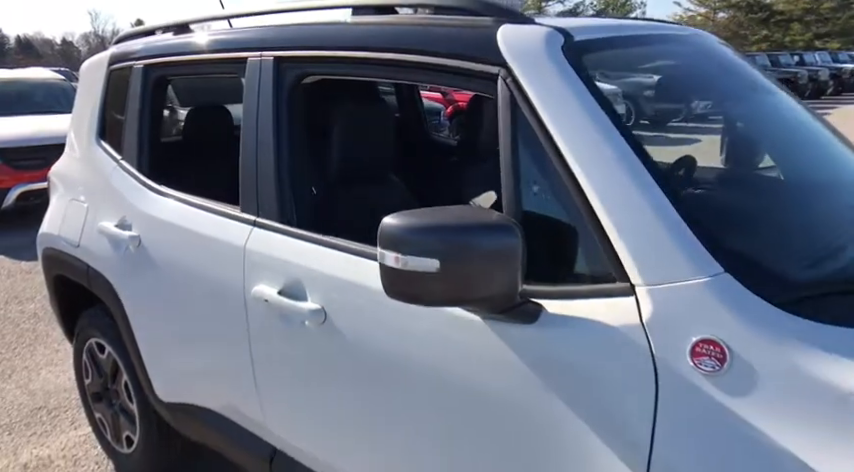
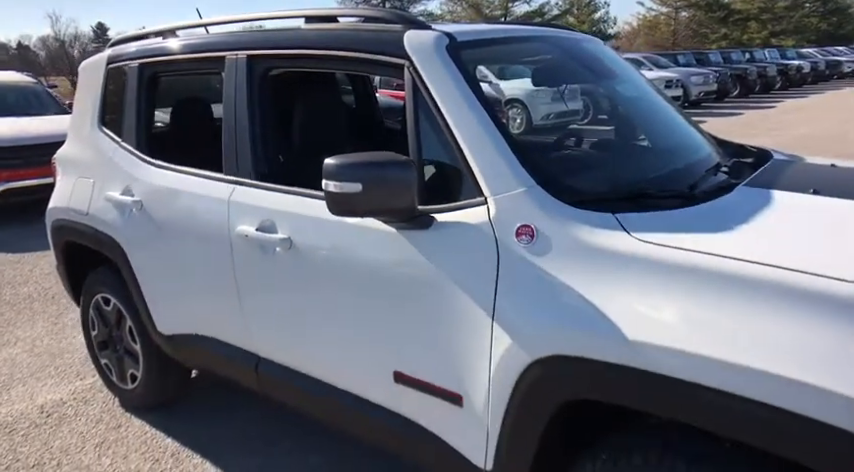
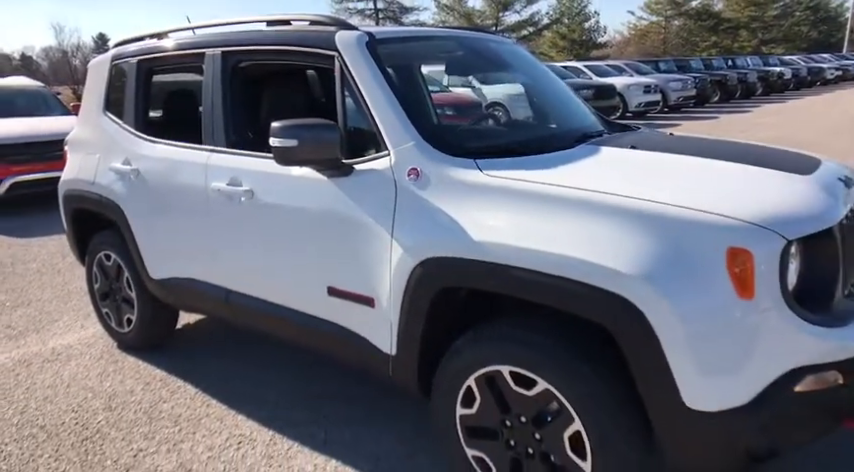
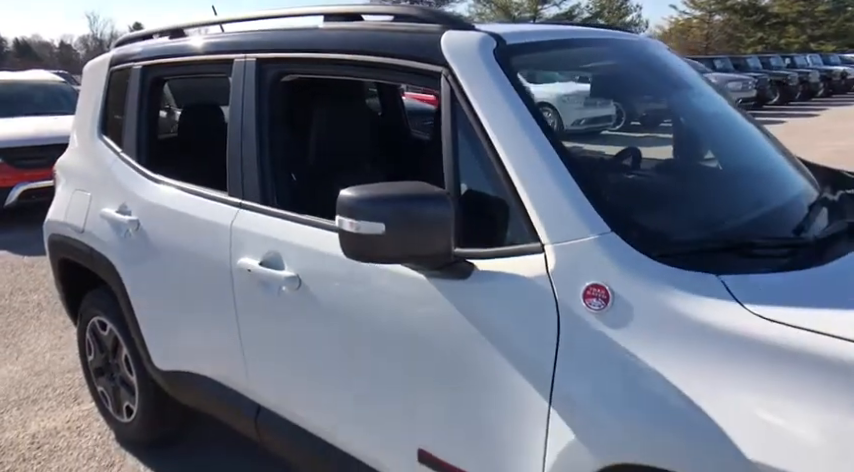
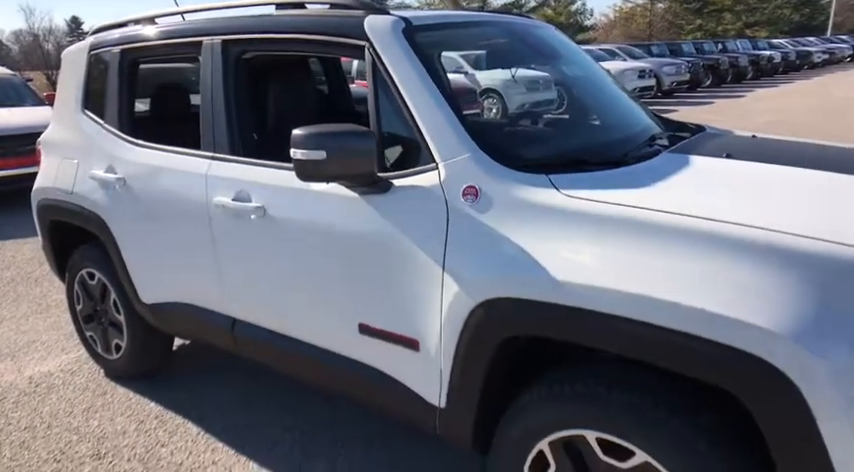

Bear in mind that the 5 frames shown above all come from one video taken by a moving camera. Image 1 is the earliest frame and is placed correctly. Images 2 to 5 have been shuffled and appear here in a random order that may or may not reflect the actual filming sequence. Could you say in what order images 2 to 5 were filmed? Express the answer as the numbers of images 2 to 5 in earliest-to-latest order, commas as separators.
4, 2, 5, 3
